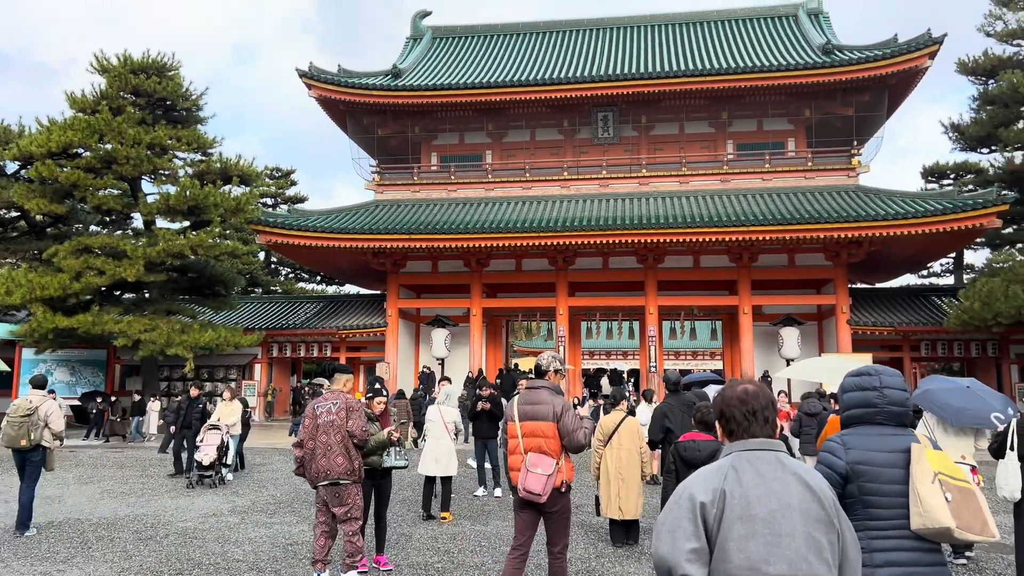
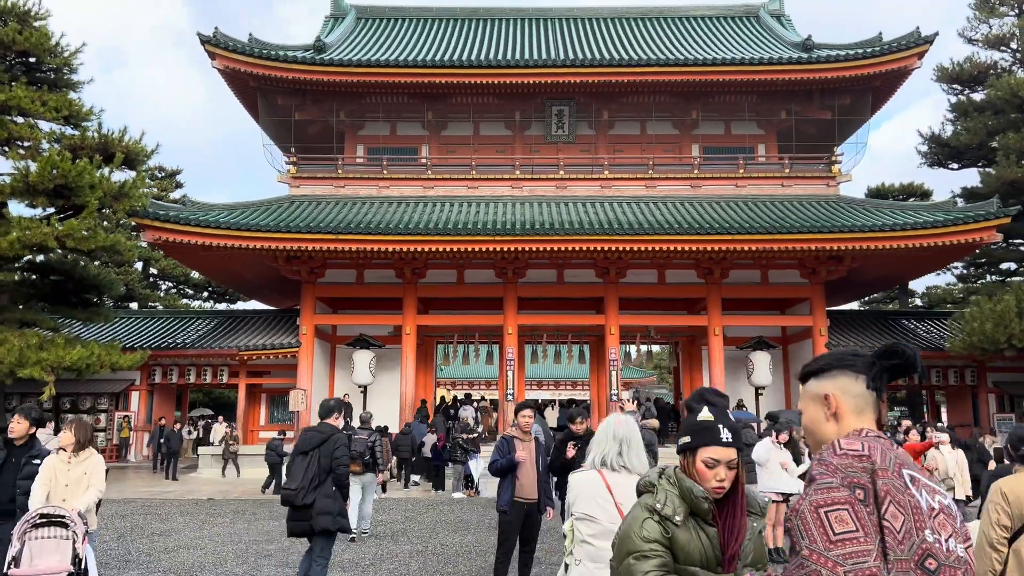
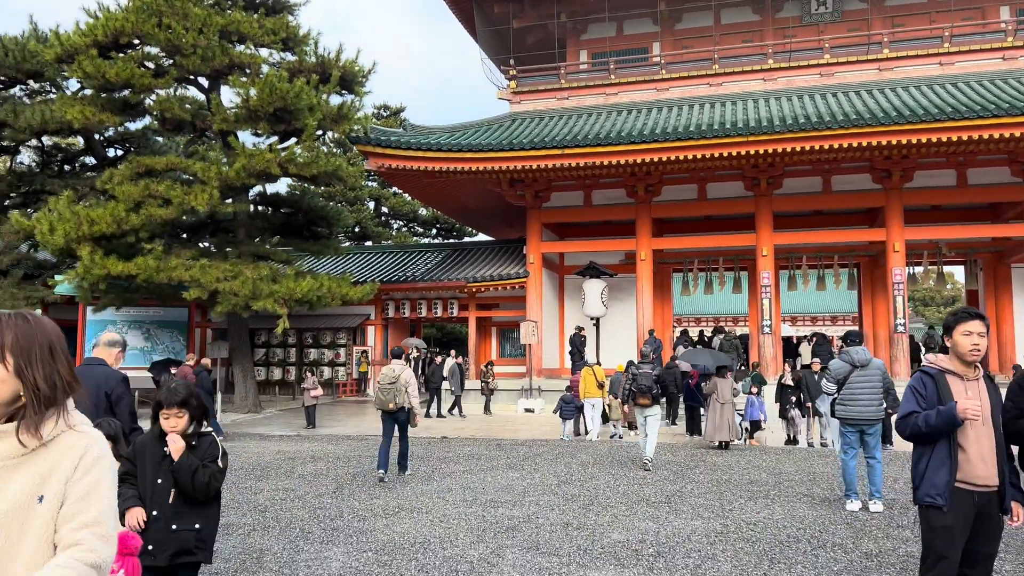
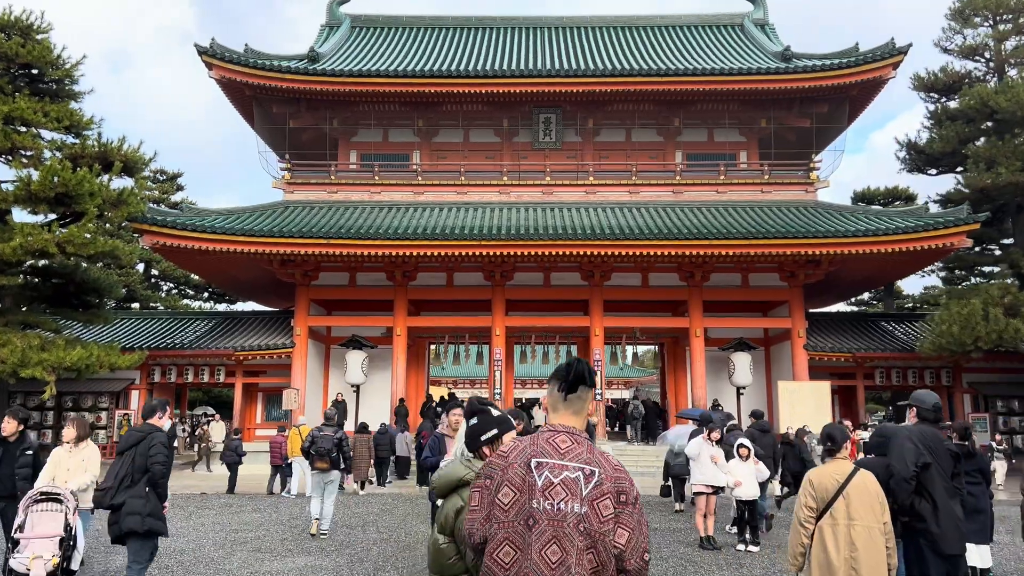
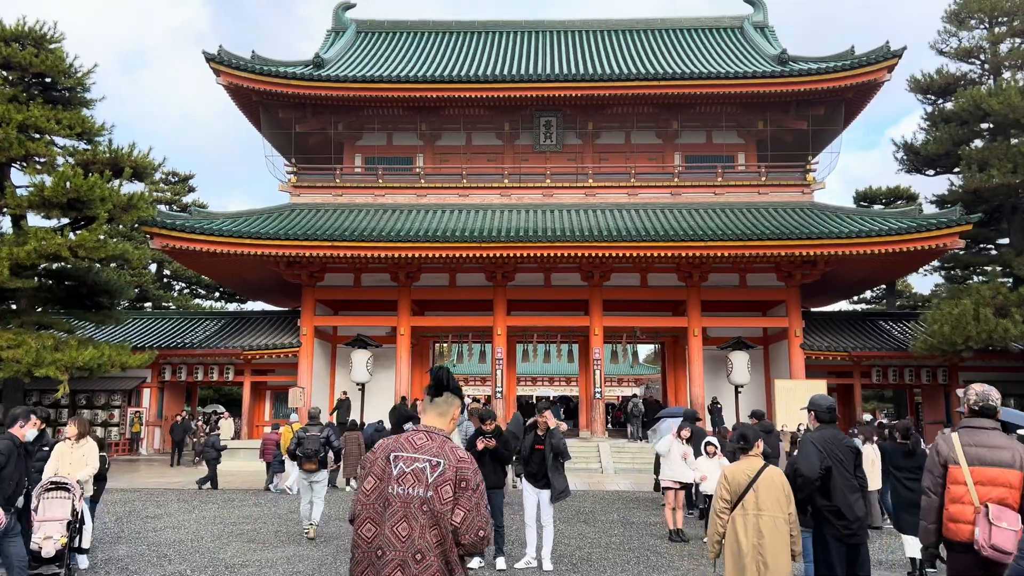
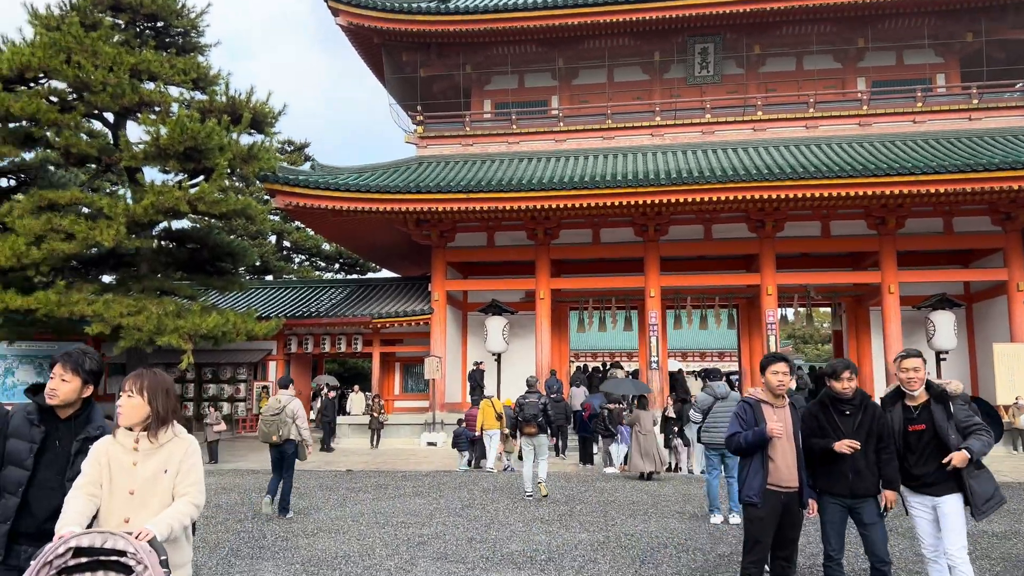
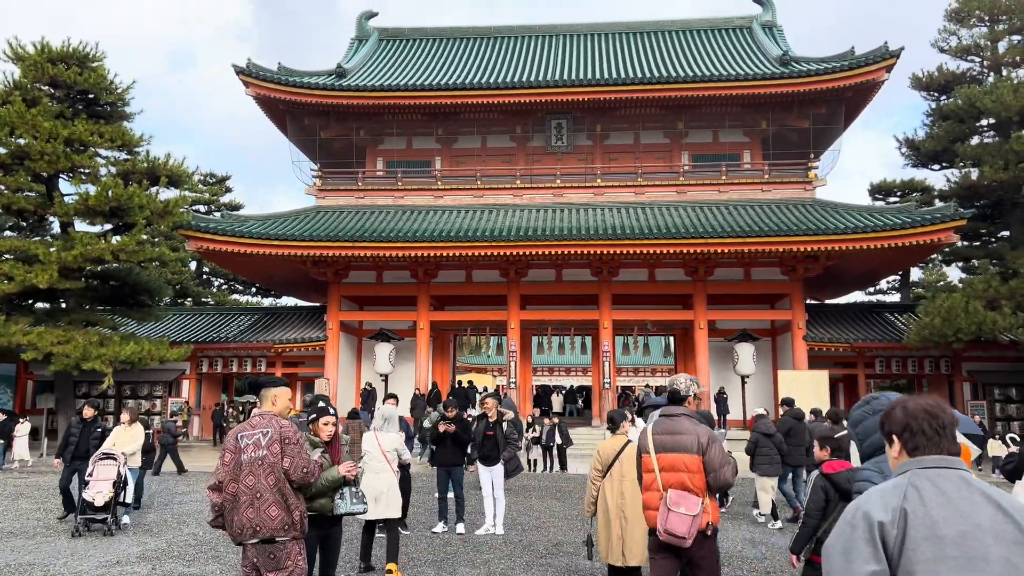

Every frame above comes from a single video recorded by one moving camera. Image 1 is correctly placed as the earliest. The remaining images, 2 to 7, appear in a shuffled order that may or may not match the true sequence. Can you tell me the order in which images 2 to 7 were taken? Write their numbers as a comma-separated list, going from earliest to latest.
7, 5, 4, 2, 6, 3
